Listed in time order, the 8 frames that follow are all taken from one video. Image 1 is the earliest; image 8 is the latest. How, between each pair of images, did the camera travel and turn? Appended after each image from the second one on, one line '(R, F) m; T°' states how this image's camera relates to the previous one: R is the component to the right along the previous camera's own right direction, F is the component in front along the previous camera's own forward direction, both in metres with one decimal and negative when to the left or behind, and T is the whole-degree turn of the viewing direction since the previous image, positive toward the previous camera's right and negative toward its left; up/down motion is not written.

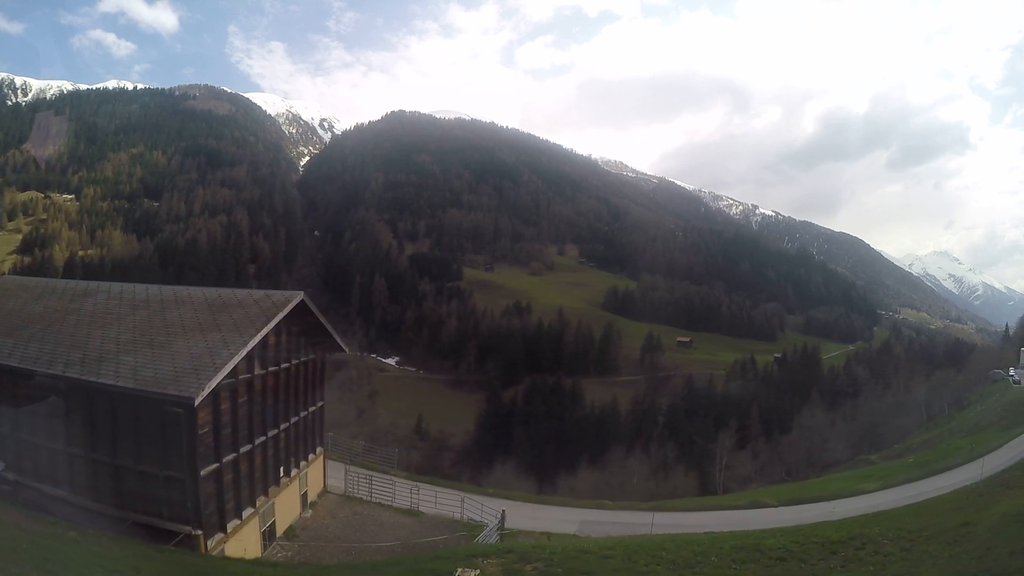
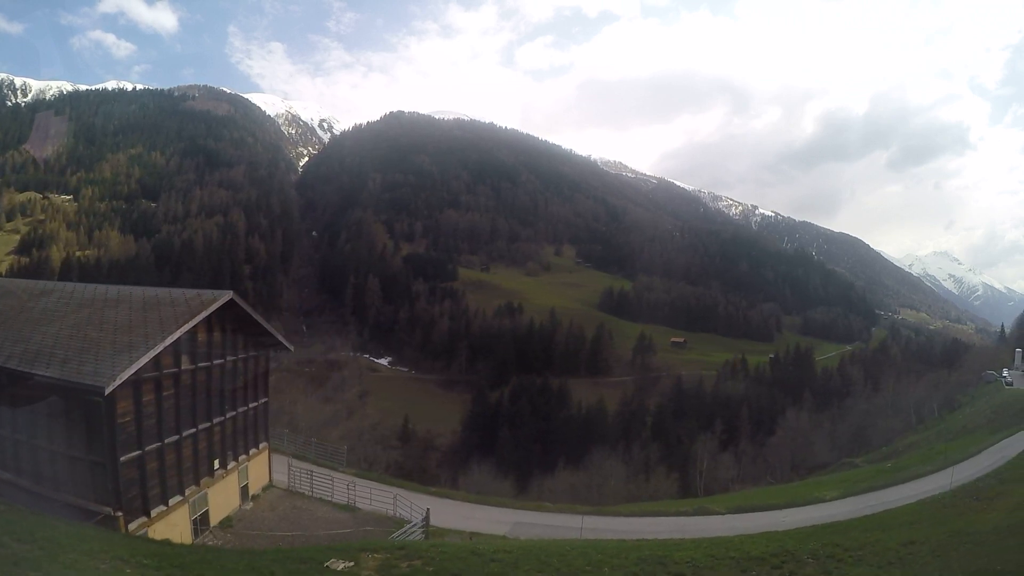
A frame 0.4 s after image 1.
(+0.5, -0.1) m; 0°
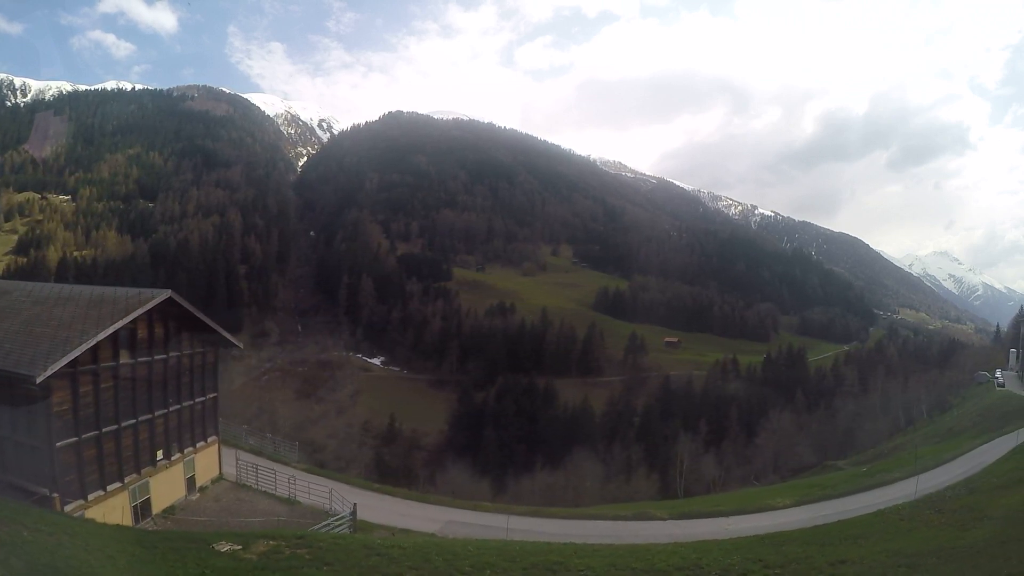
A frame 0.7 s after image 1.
(+0.5, -0.1) m; 0°
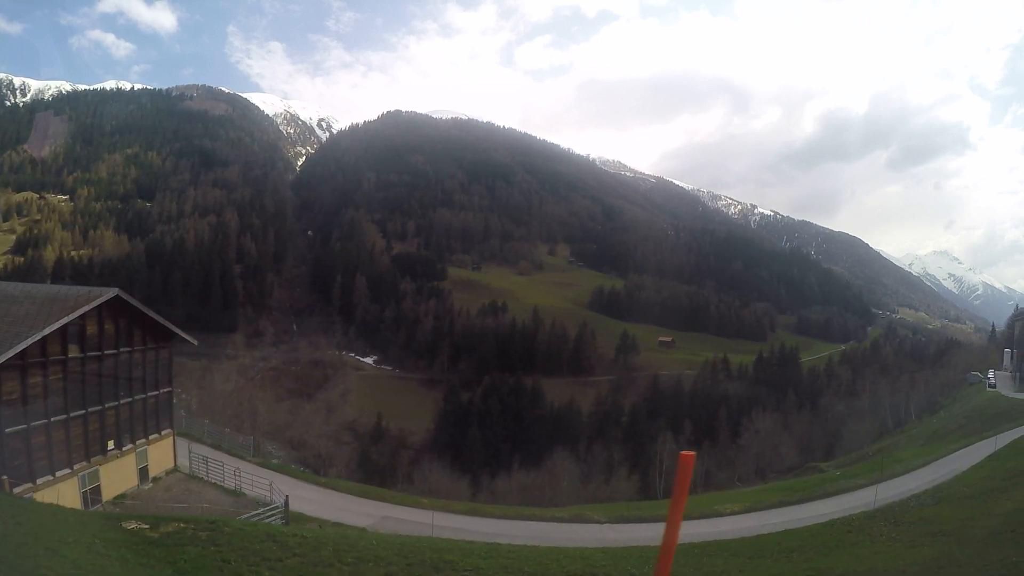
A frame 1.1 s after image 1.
(+0.5, -0.1) m; 0°
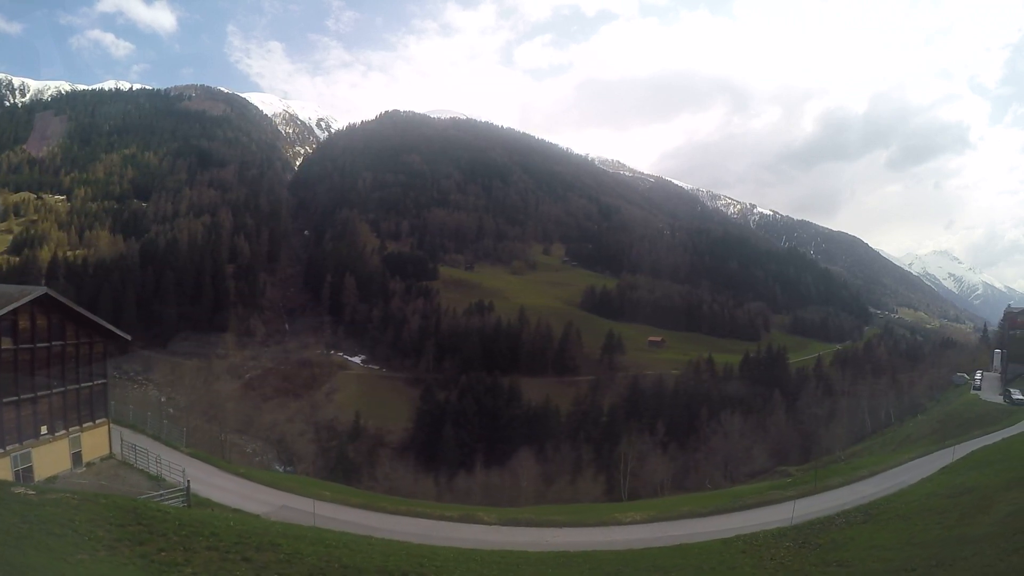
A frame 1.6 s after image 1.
(+0.9, -0.2) m; 0°
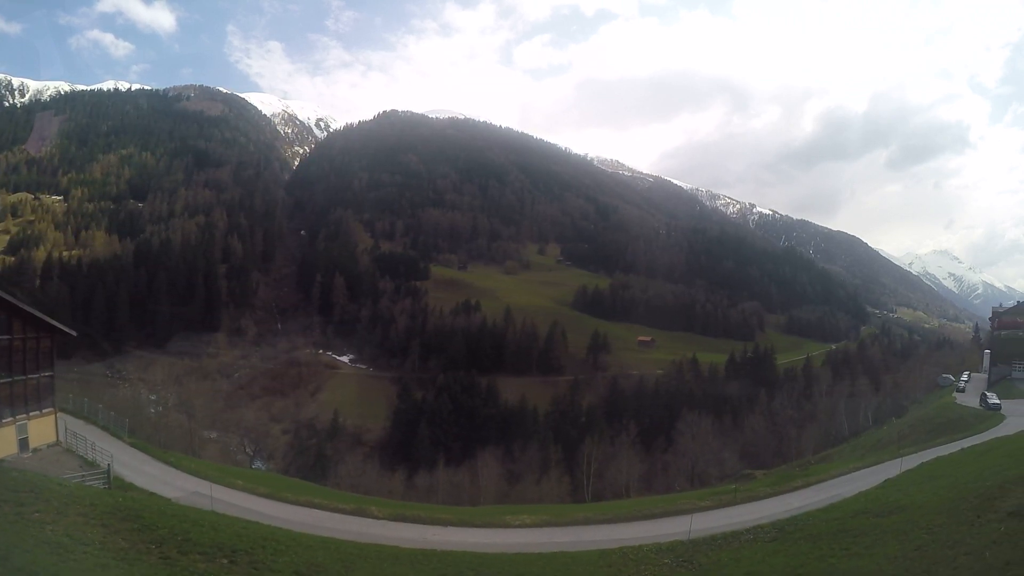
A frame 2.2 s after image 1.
(+0.9, -0.3) m; 0°
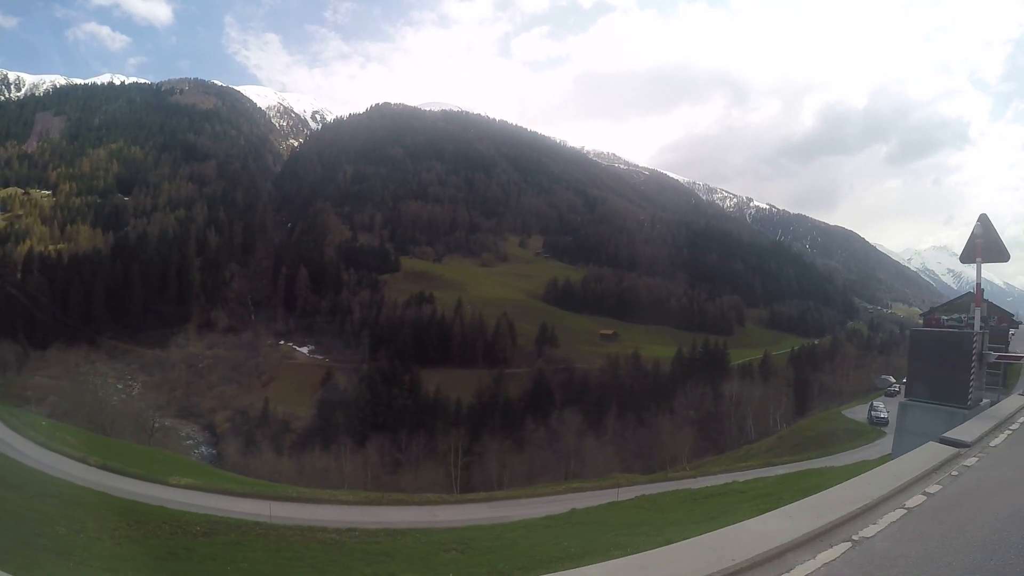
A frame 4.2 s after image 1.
(+3.1, -1.1) m; 0°
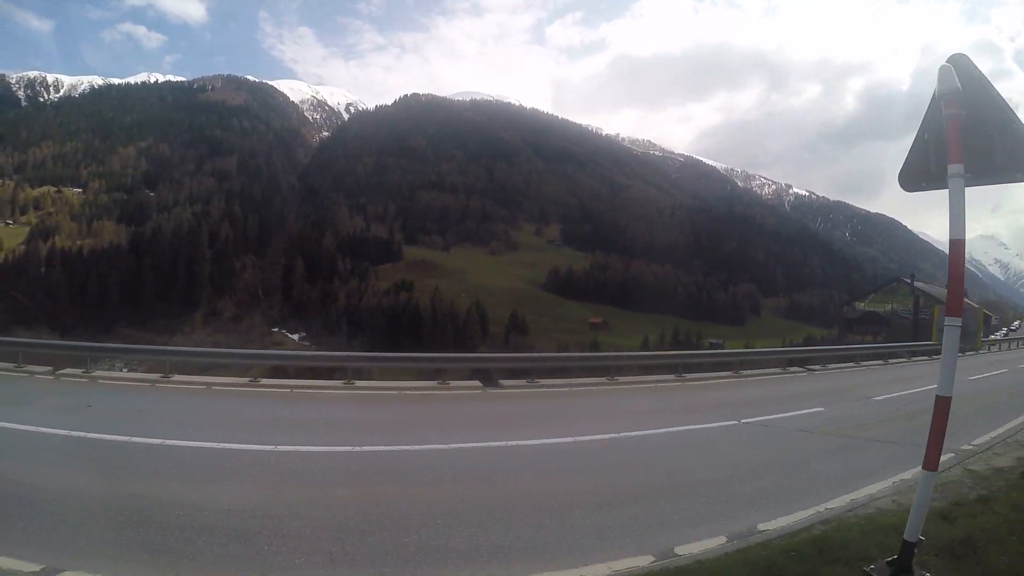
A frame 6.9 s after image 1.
(+4.2, -1.4) m; -4°
